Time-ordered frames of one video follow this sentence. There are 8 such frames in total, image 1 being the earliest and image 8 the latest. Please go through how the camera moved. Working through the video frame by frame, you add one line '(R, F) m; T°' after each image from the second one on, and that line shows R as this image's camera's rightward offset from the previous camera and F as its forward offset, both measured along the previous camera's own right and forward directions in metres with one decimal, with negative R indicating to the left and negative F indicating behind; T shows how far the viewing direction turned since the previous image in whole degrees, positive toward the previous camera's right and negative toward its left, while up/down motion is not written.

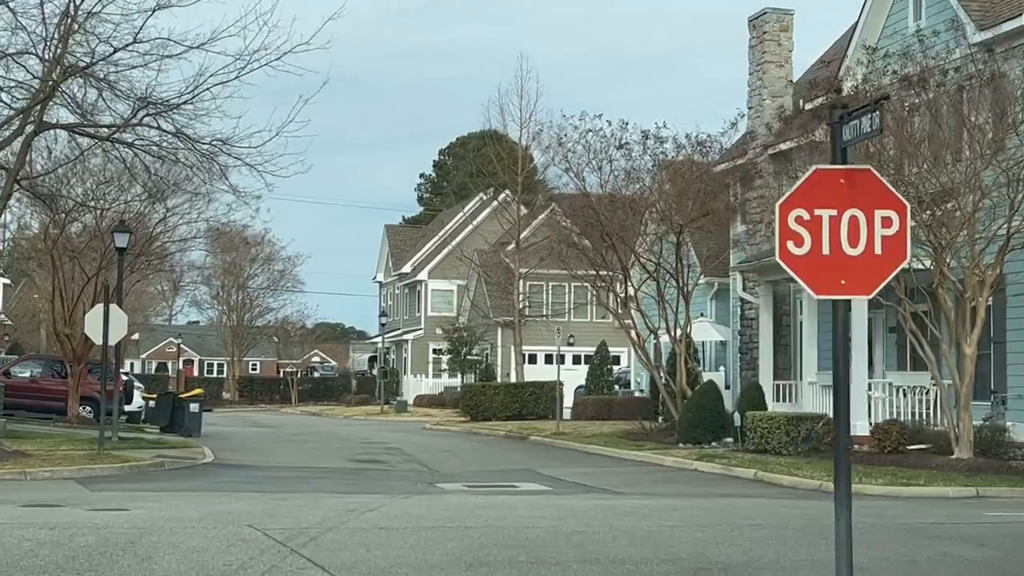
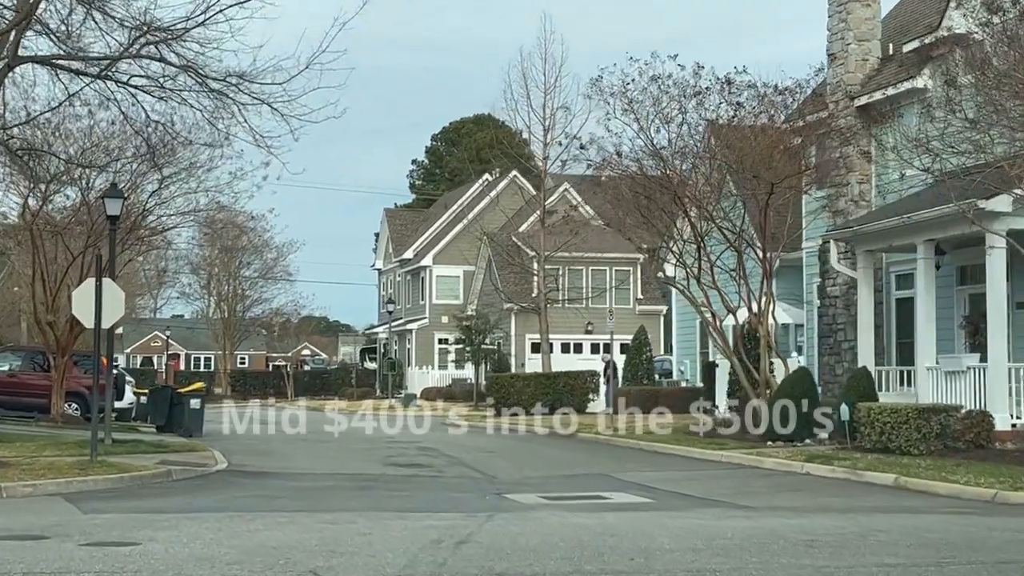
(-1.2, +3.8) m; +1°
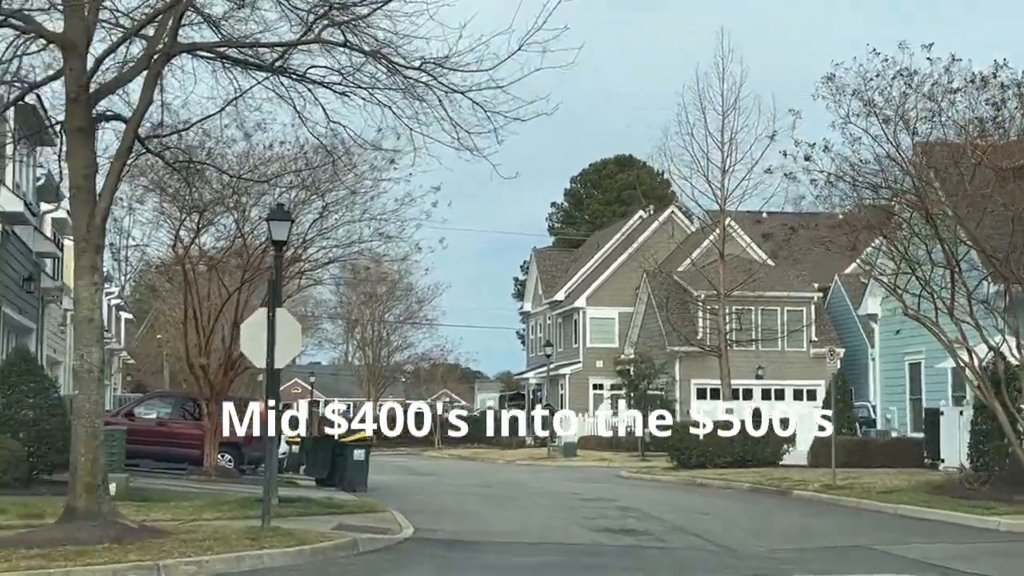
(-1.3, +3.1) m; -5°
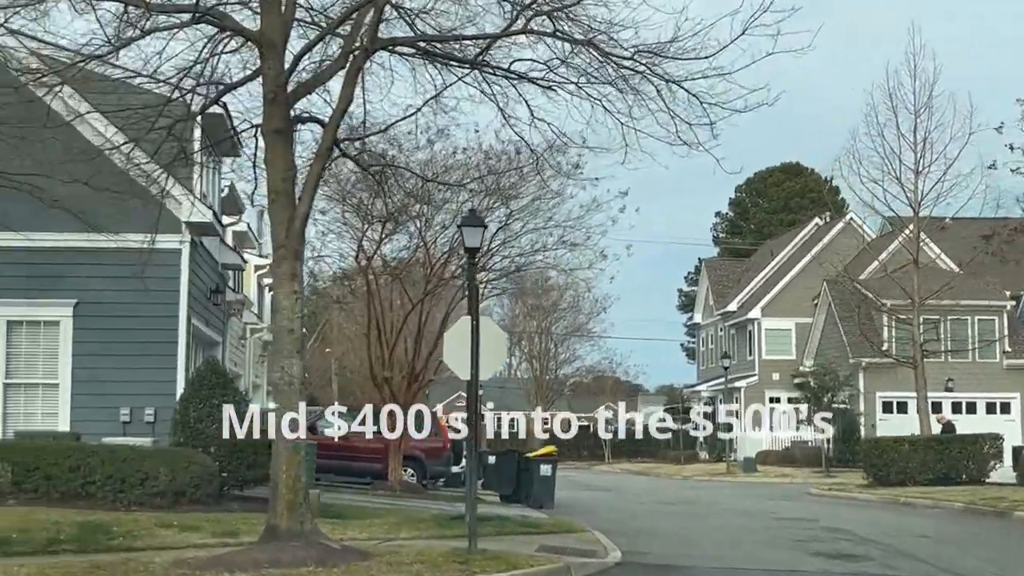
(-0.6, +0.9) m; -6°
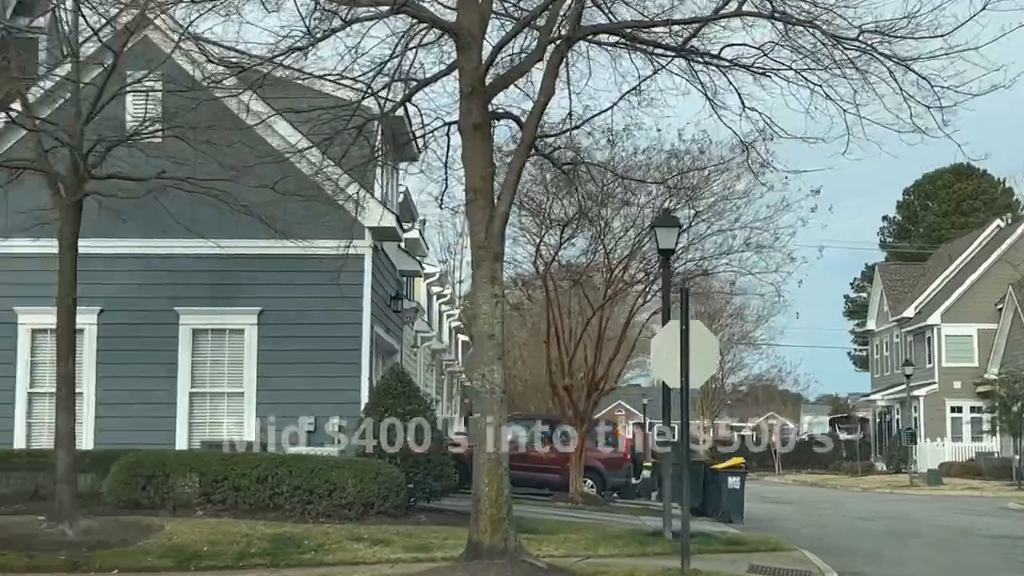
(-0.5, +0.8) m; -6°
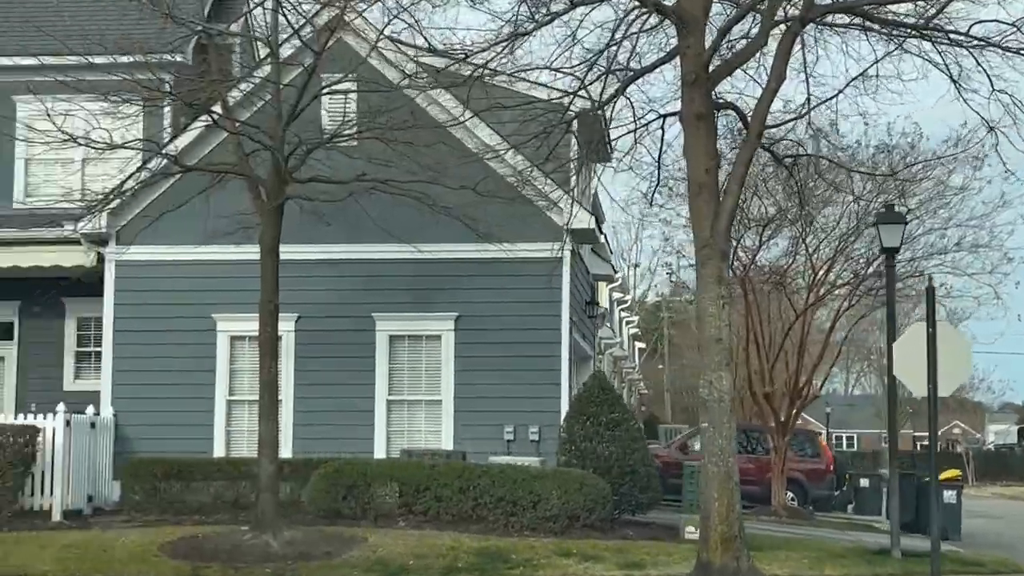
(-0.5, +0.7) m; -7°
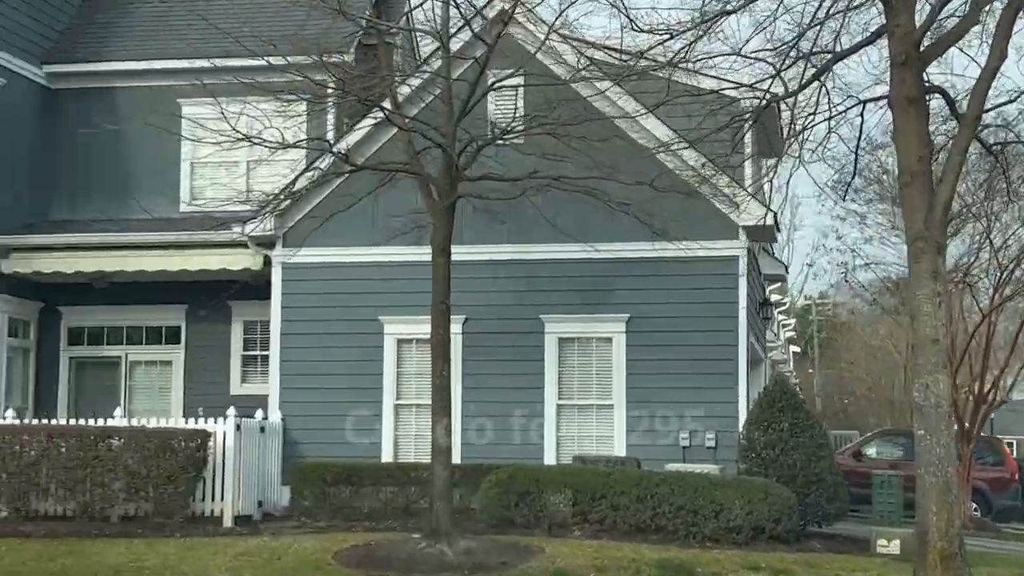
(-0.4, +0.6) m; -6°
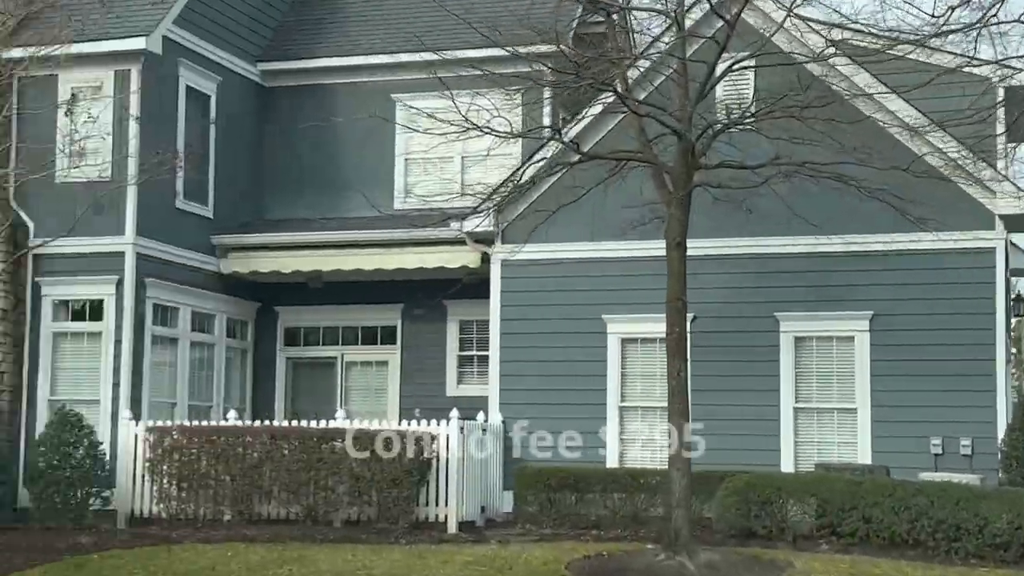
(-0.6, +0.8) m; -7°
